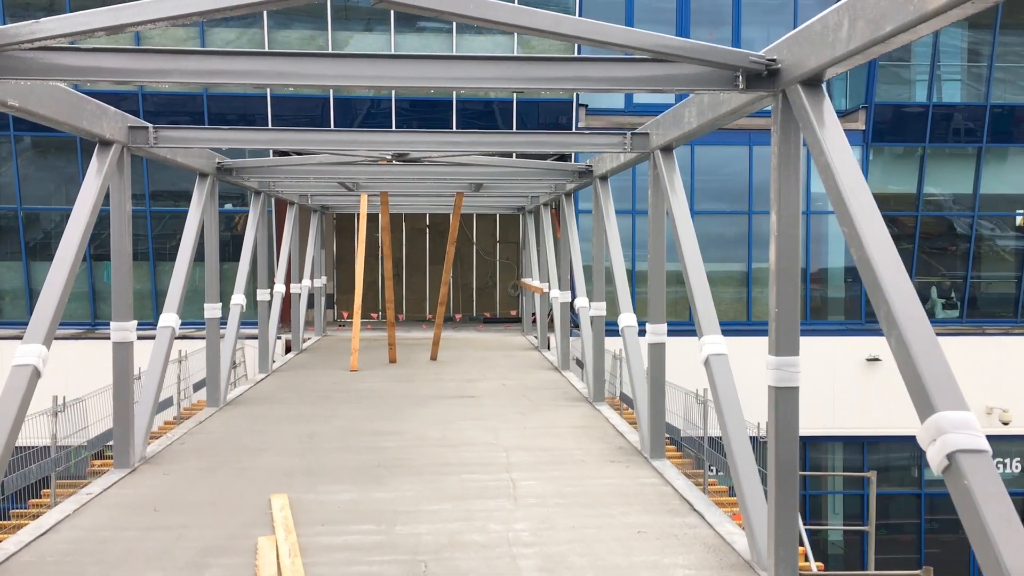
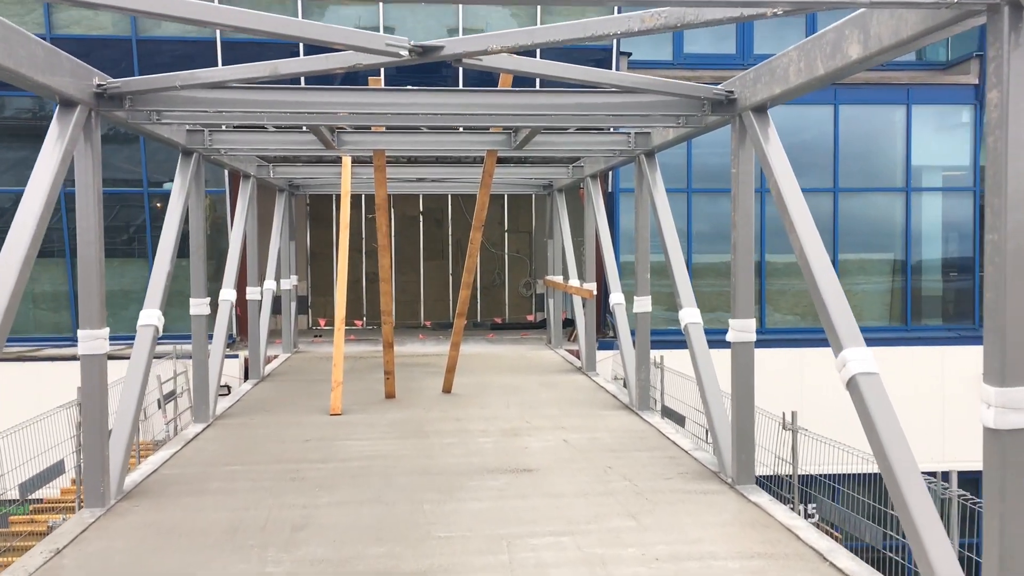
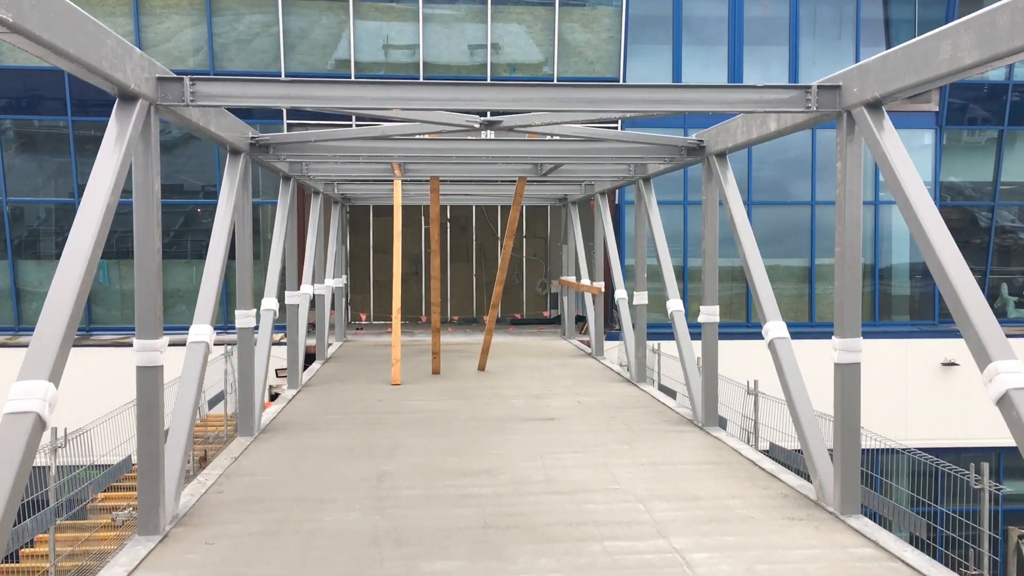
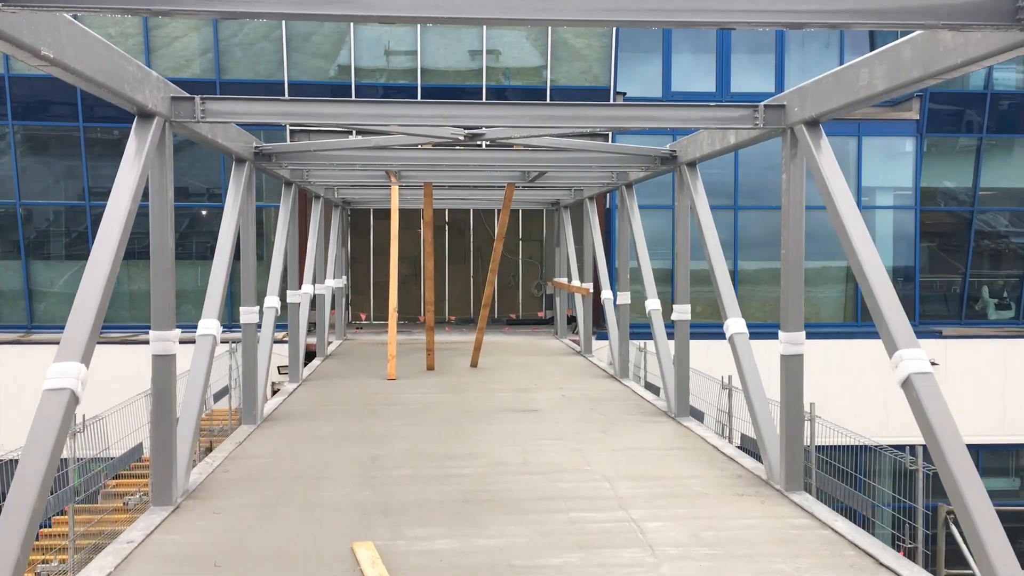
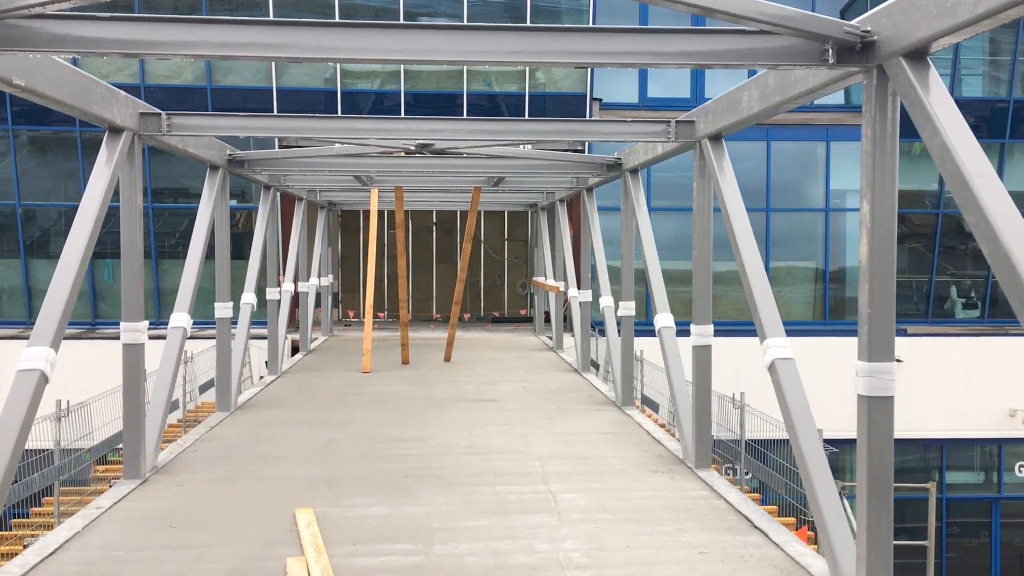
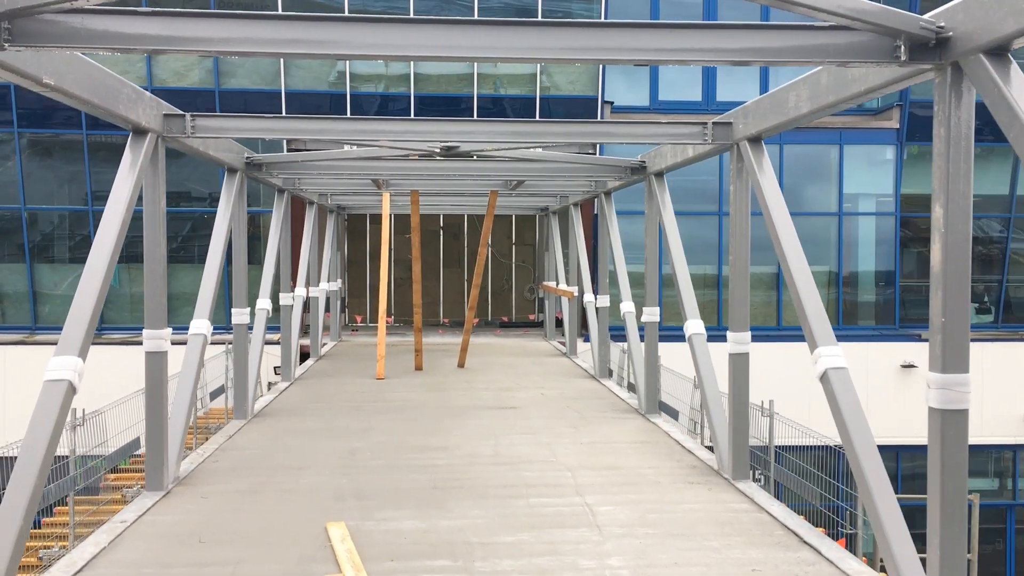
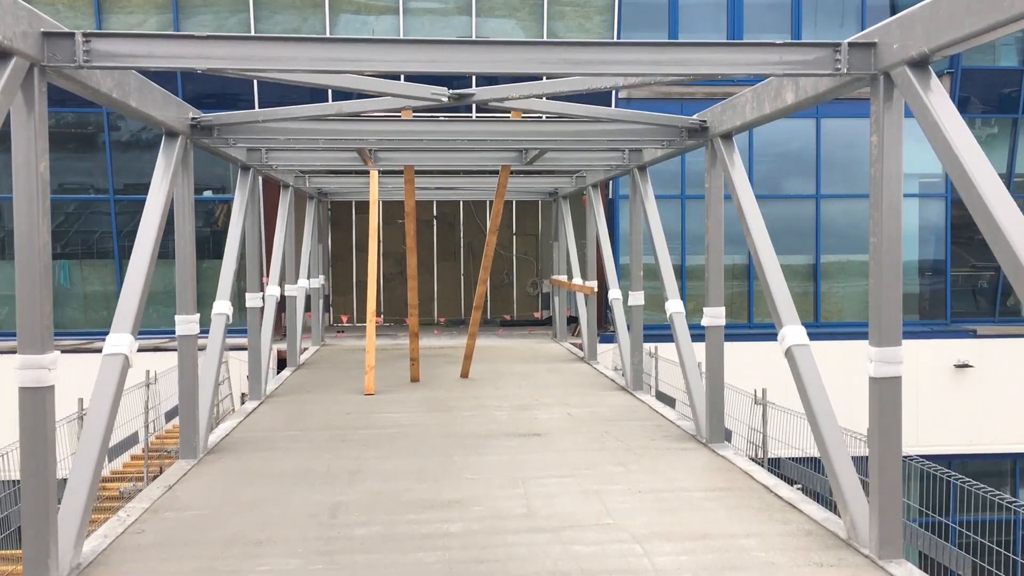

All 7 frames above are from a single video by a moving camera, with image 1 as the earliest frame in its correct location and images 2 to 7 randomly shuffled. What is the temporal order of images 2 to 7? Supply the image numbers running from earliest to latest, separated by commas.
5, 6, 4, 3, 7, 2
